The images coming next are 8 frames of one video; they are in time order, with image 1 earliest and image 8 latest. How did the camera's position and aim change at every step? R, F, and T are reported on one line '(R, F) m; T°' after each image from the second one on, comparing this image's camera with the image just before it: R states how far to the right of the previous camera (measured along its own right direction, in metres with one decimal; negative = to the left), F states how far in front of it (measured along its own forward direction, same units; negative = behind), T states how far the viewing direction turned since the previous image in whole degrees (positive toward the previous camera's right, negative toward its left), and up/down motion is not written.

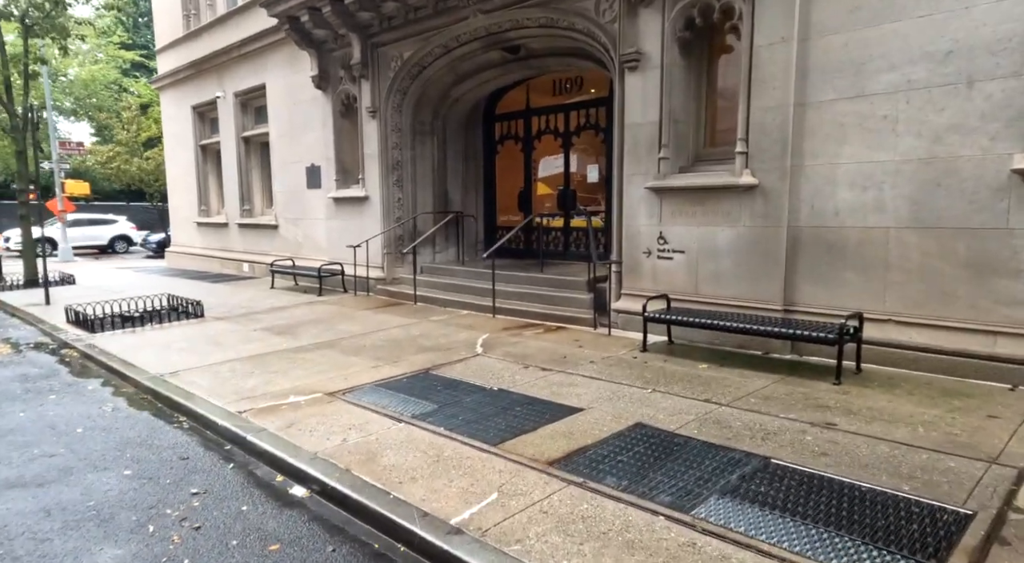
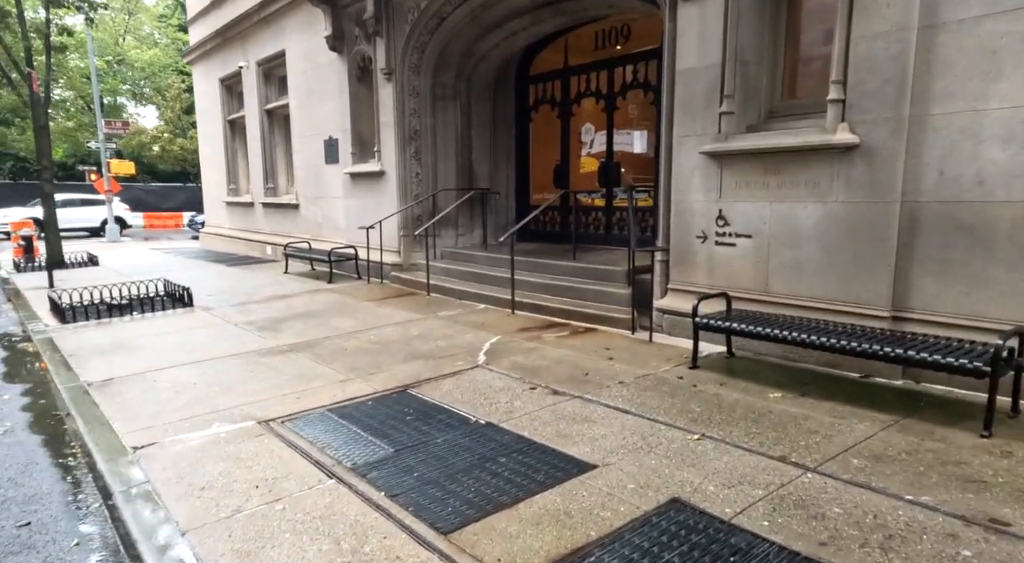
(+0.4, +1.7) m; -5°
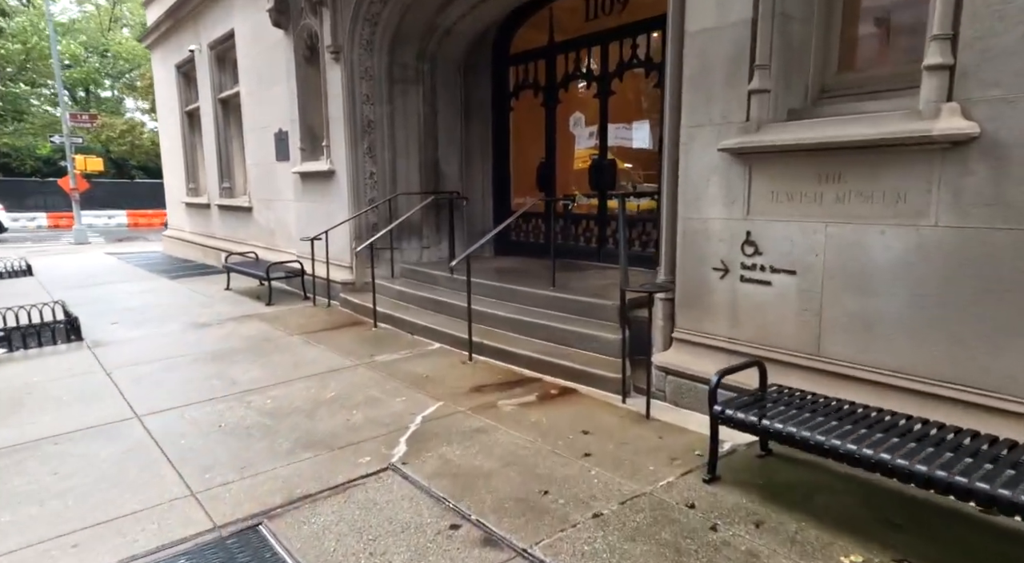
(+0.5, +1.9) m; -1°
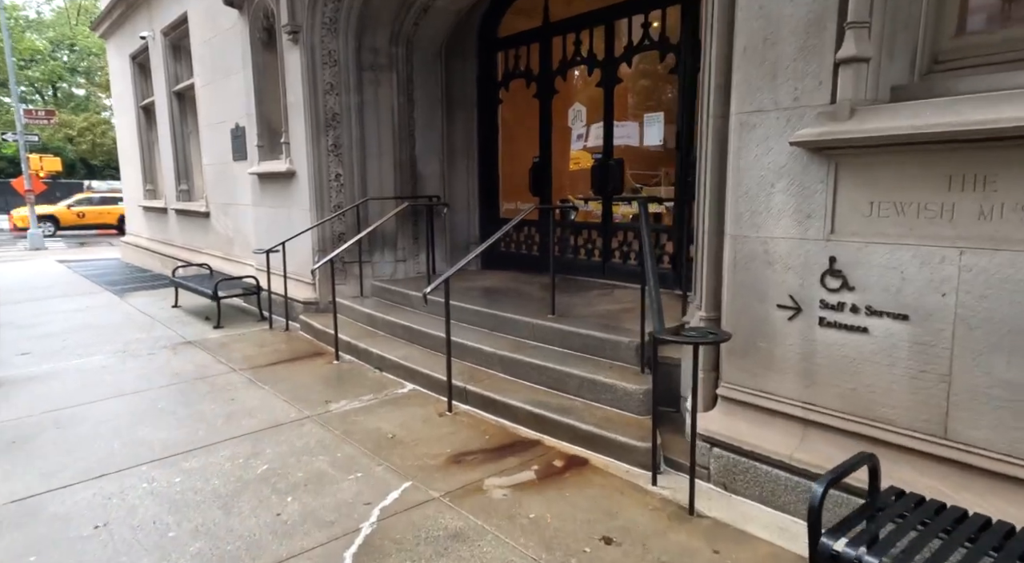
(0.0, +1.3) m; +1°
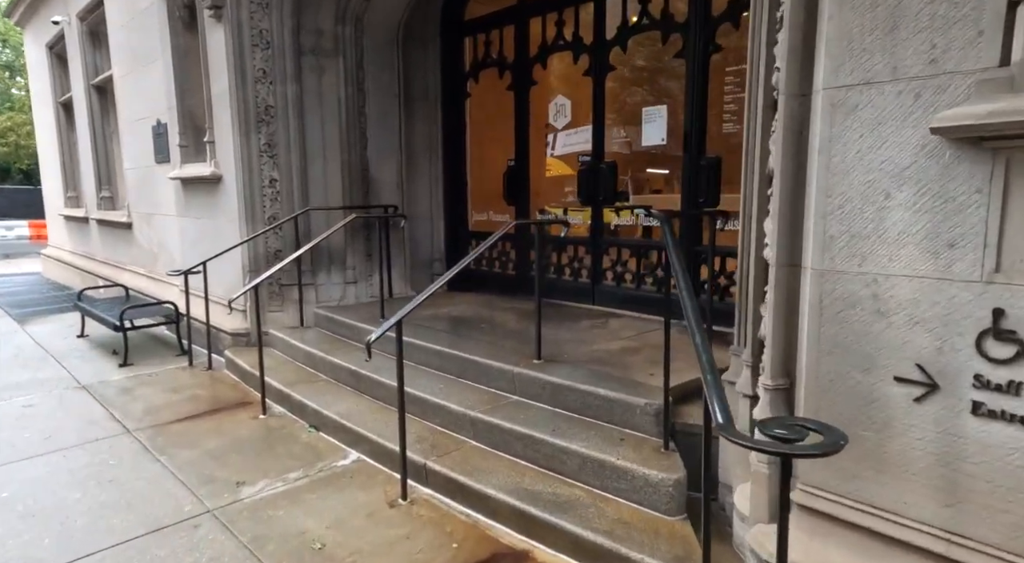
(0.0, +1.3) m; +3°
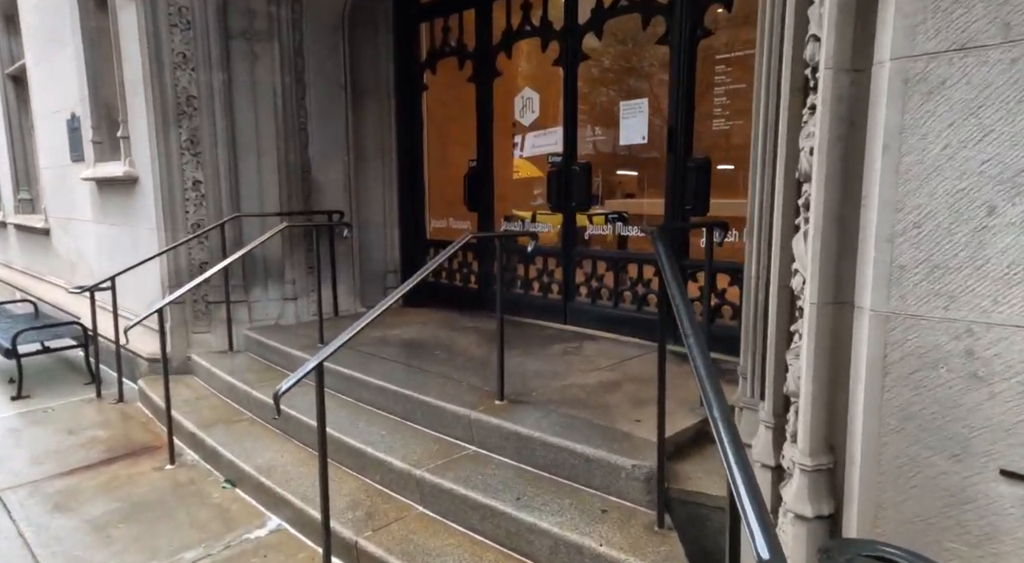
(+0.1, +0.8) m; +3°
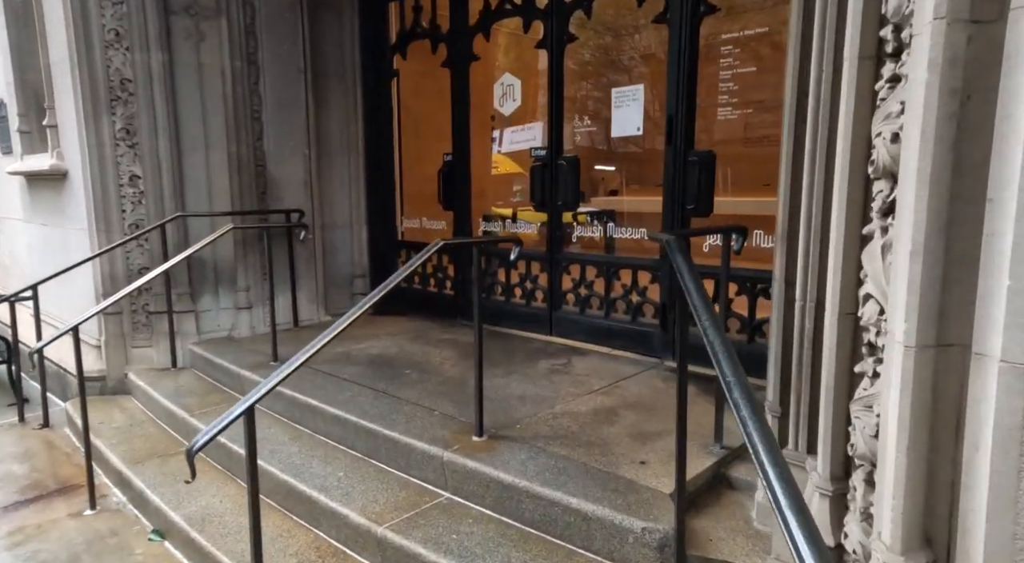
(0.0, +0.6) m; +2°
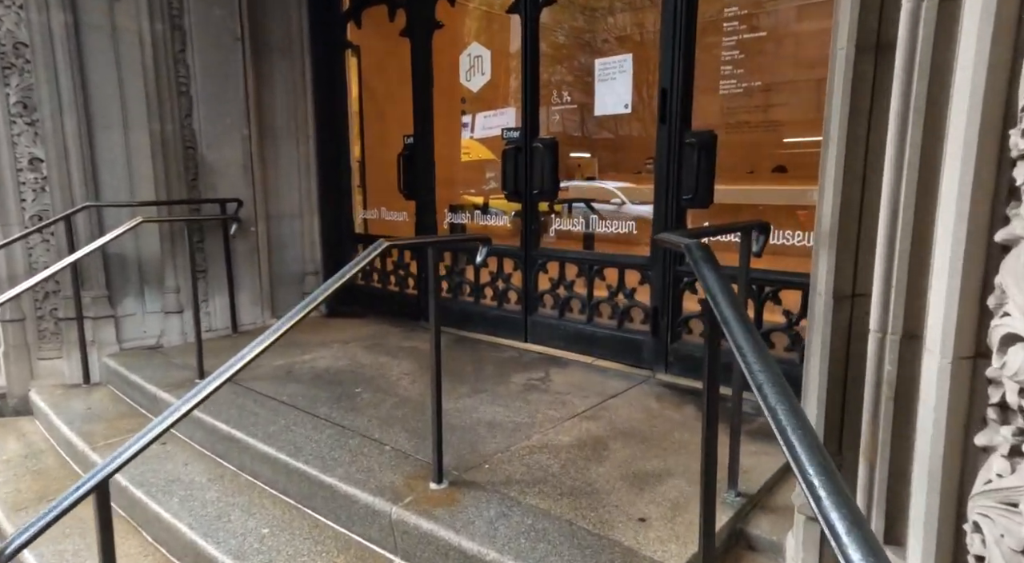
(0.0, +0.6) m; +2°
